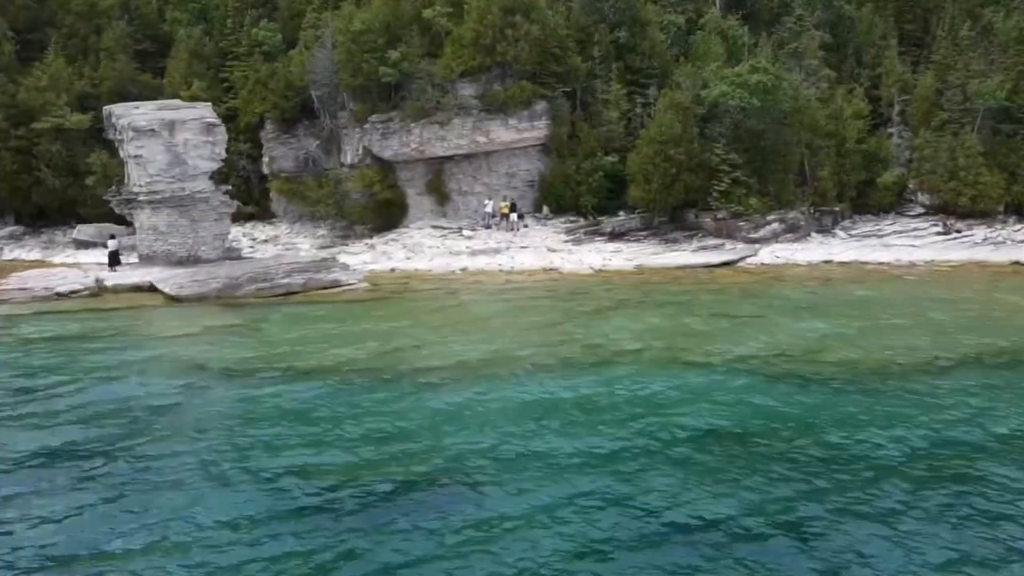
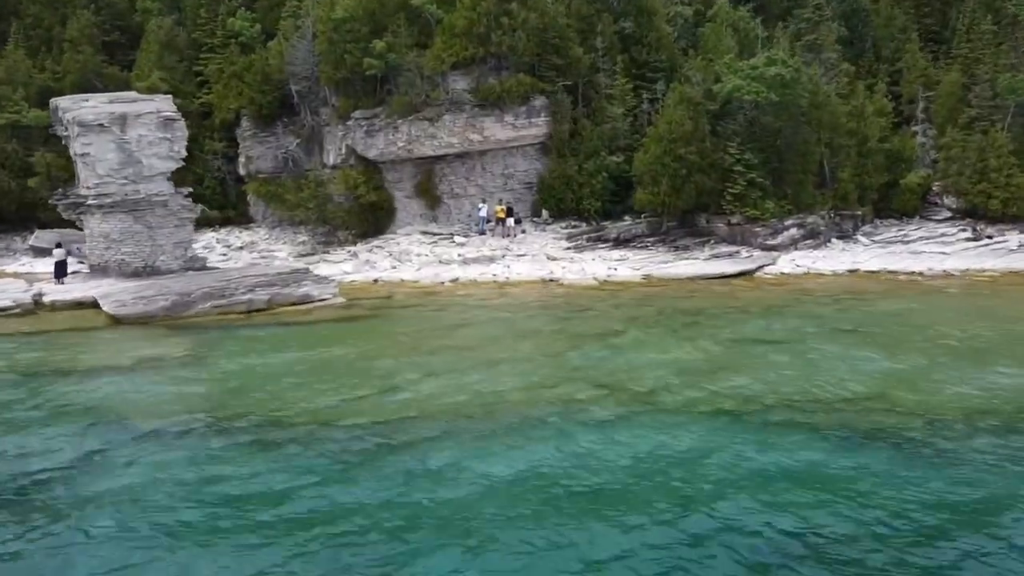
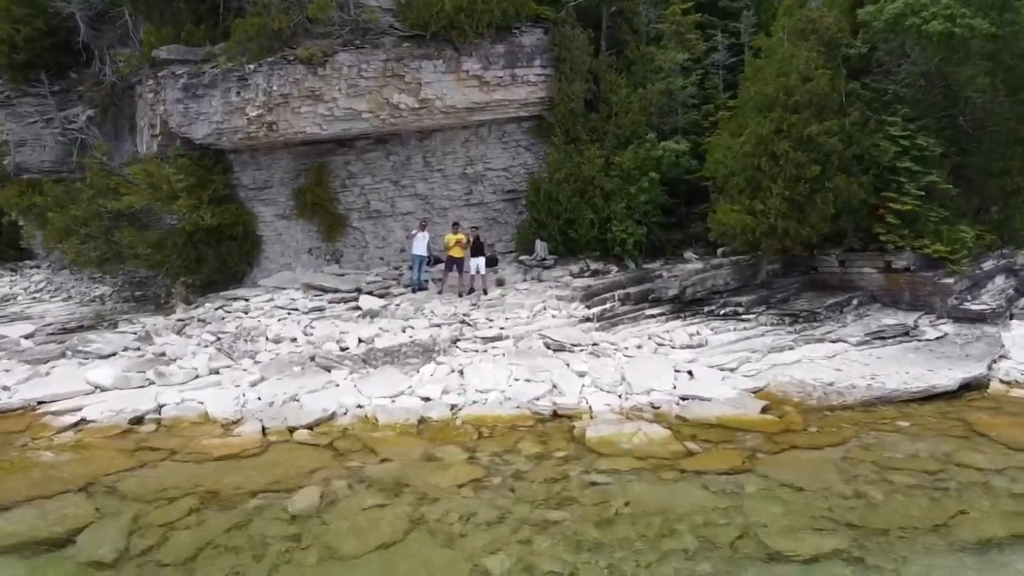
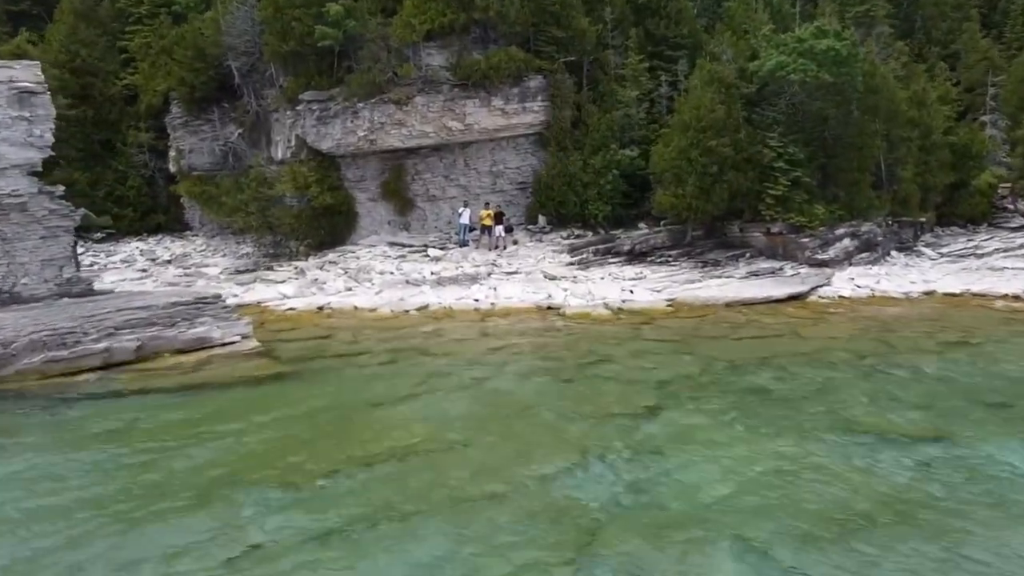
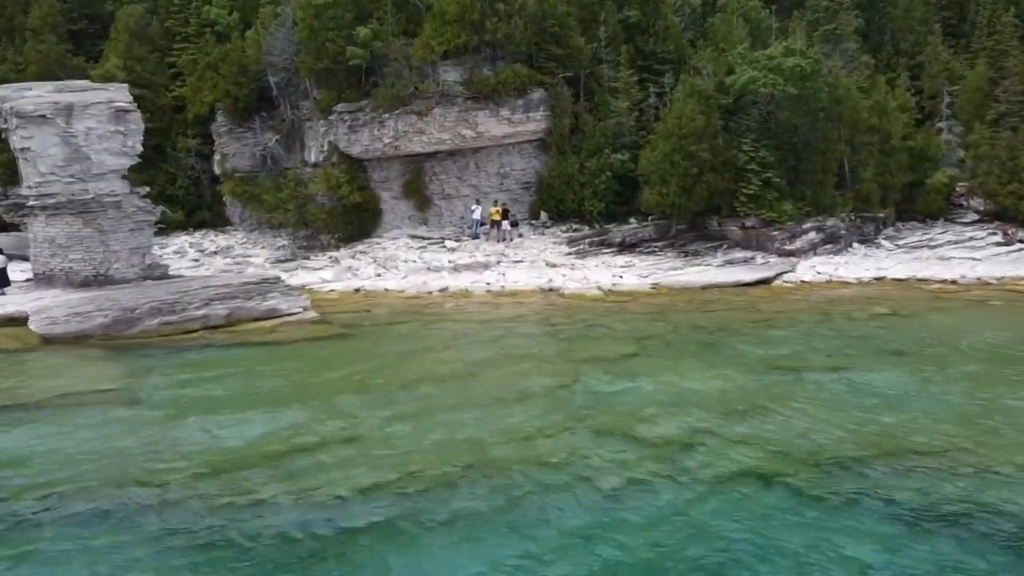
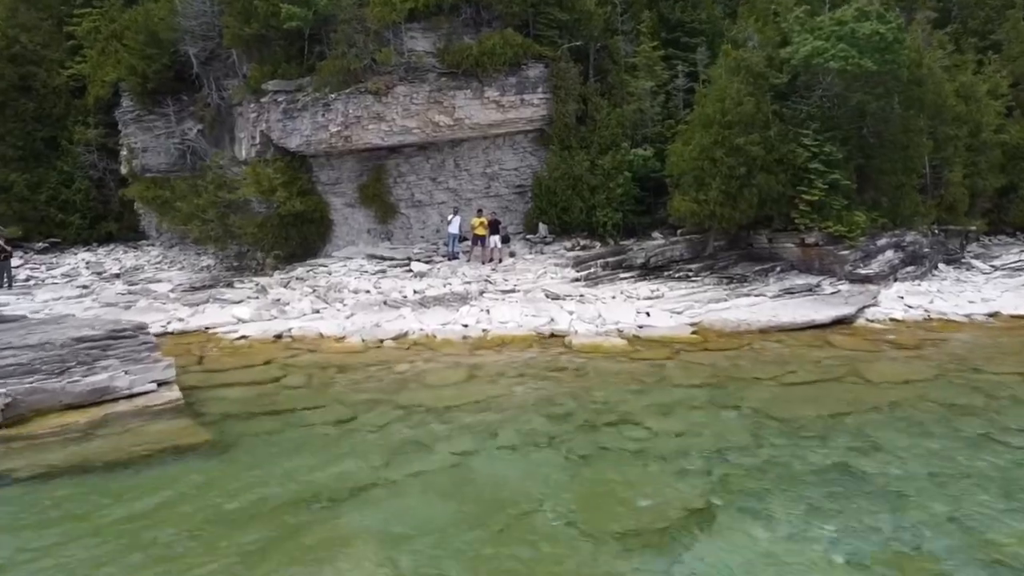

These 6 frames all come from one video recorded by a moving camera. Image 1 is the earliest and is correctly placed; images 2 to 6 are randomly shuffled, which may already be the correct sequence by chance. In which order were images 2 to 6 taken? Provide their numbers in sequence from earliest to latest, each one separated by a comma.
2, 5, 4, 6, 3
